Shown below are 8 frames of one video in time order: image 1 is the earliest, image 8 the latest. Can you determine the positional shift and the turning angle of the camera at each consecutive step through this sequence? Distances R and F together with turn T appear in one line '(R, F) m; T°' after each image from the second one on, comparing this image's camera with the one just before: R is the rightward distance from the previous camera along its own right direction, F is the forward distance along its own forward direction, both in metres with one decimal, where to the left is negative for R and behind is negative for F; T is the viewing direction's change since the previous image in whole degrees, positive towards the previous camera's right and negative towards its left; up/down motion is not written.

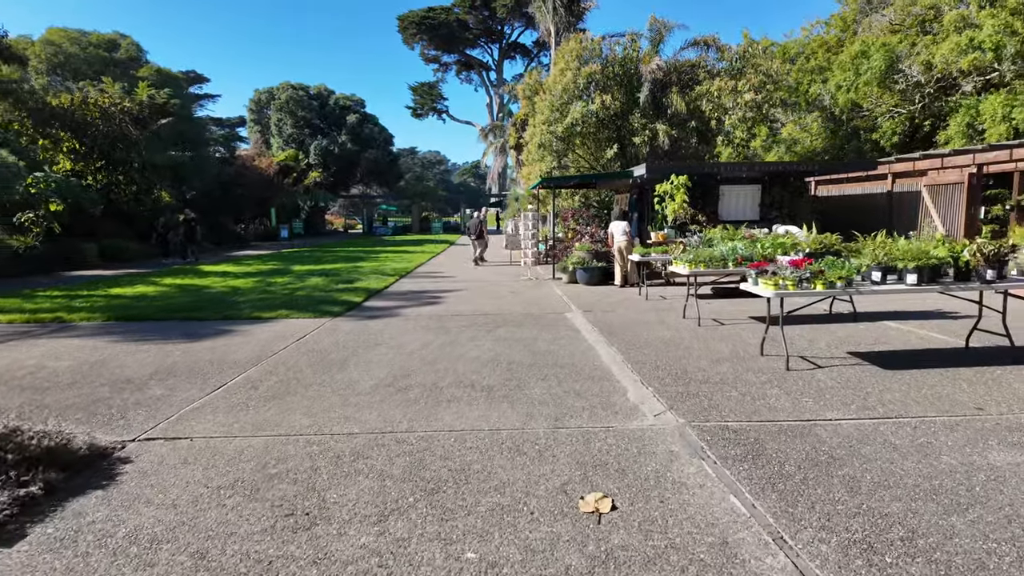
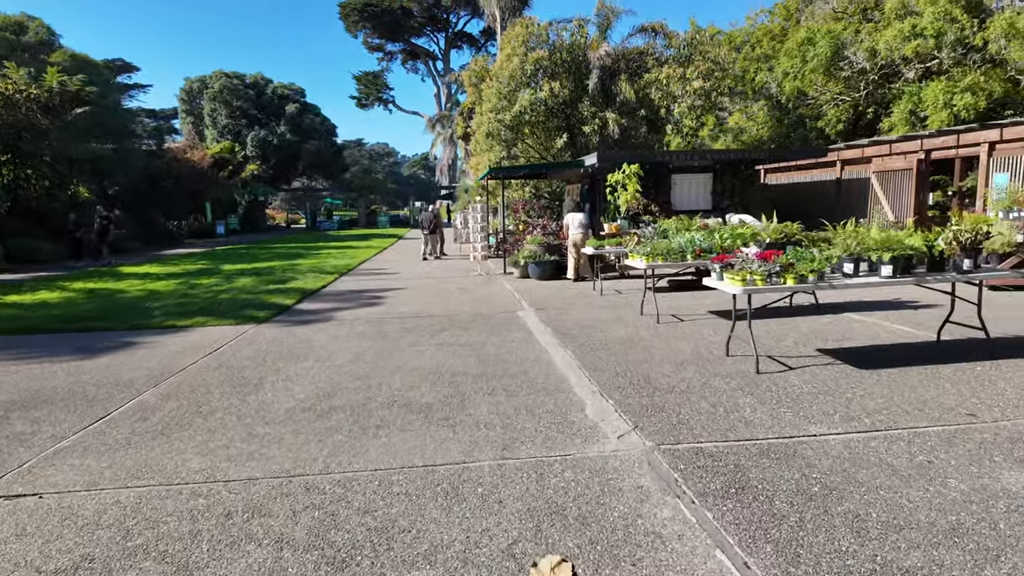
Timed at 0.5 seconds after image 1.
(+0.1, +0.7) m; +4°
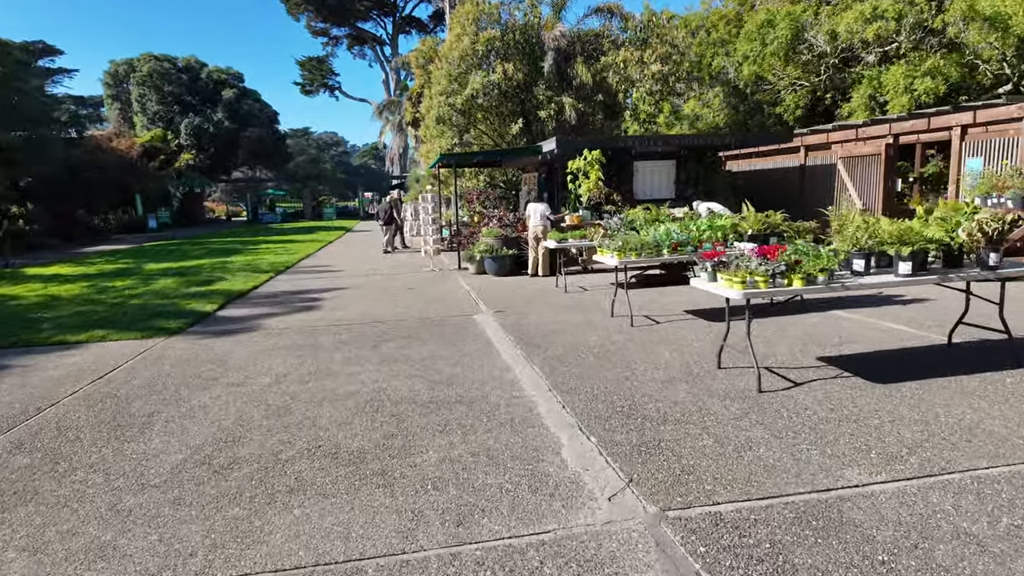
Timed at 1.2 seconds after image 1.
(0.0, +1.0) m; +4°
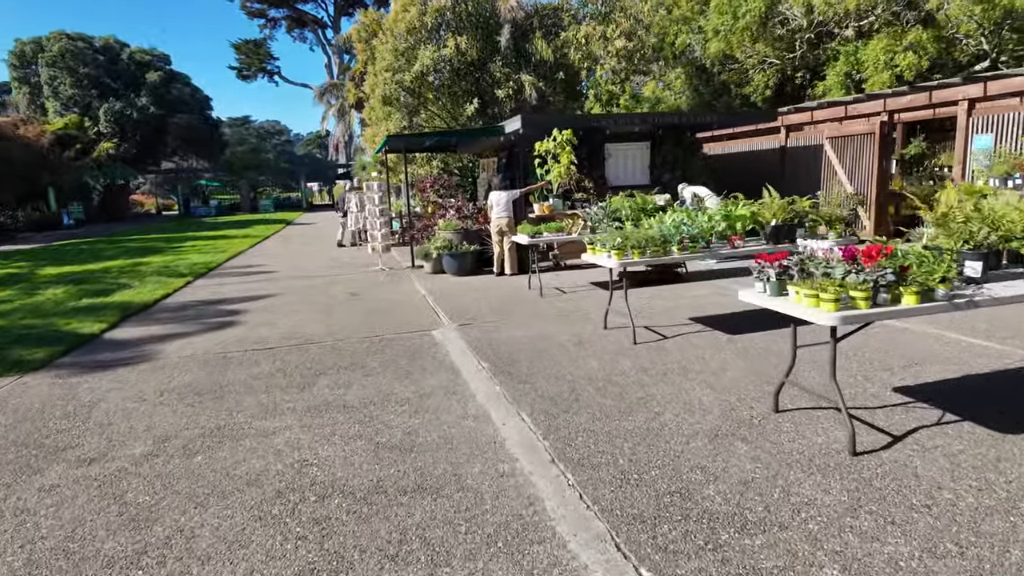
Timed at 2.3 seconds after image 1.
(-0.2, +1.5) m; +4°
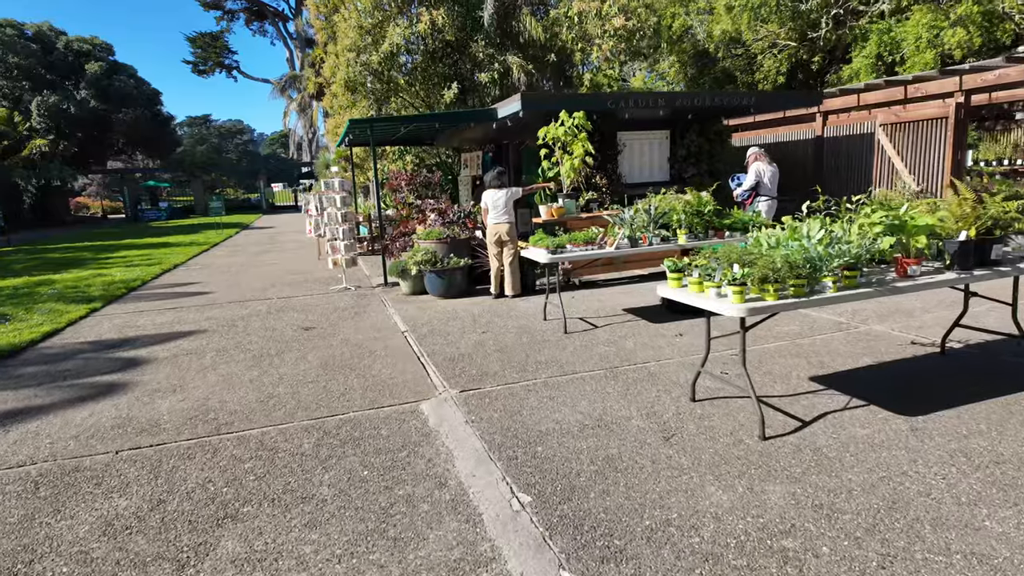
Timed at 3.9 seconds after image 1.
(-0.4, +2.2) m; +3°
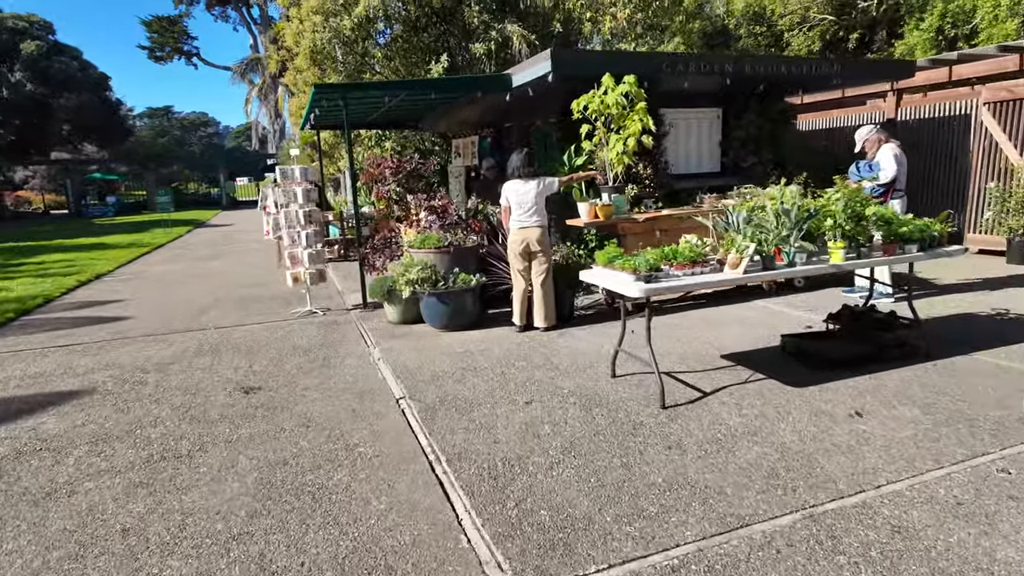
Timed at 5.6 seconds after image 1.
(-0.6, +2.3) m; +3°
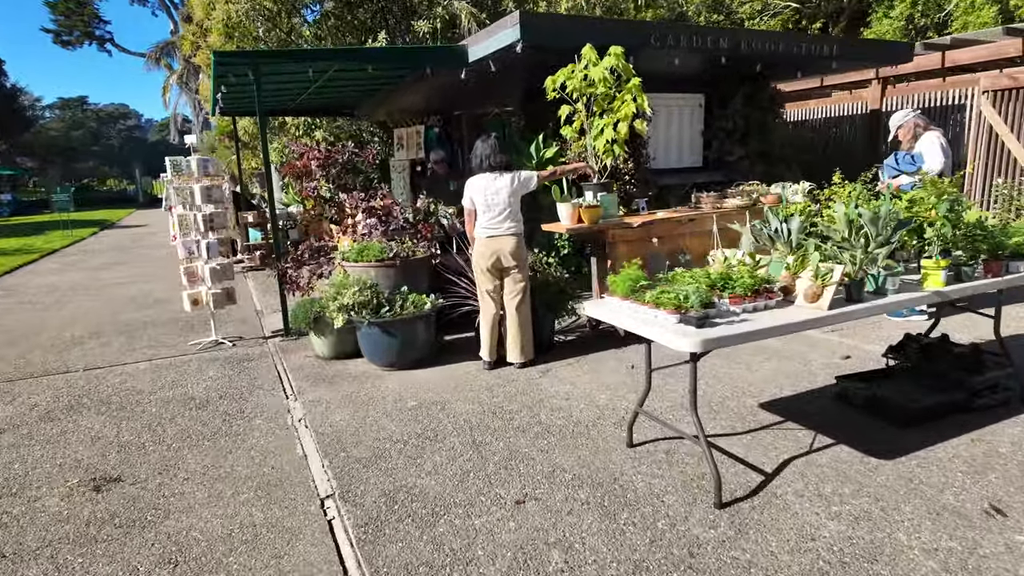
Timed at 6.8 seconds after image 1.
(-0.2, +1.3) m; +5°
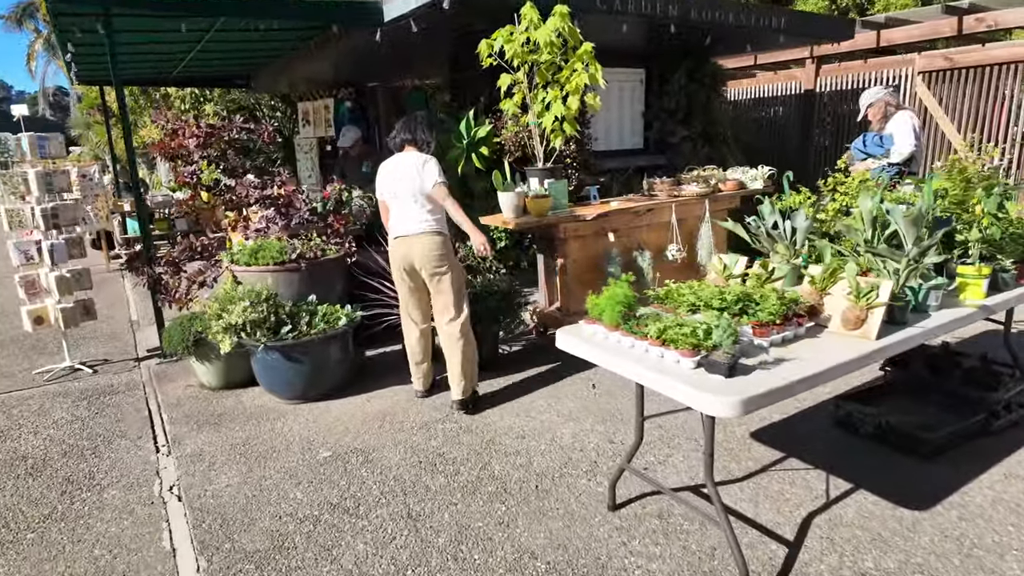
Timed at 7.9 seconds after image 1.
(-0.1, +0.8) m; +8°
